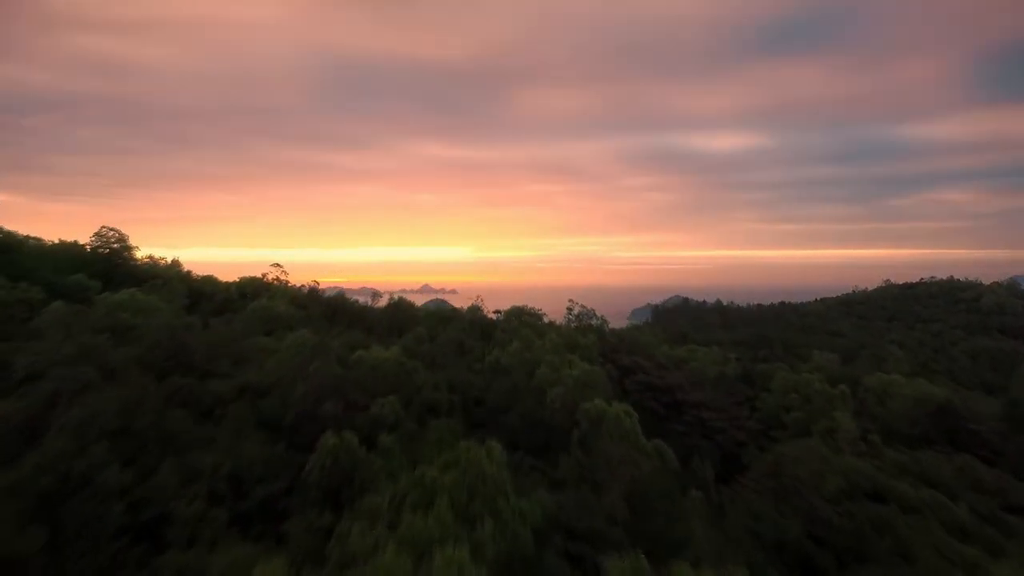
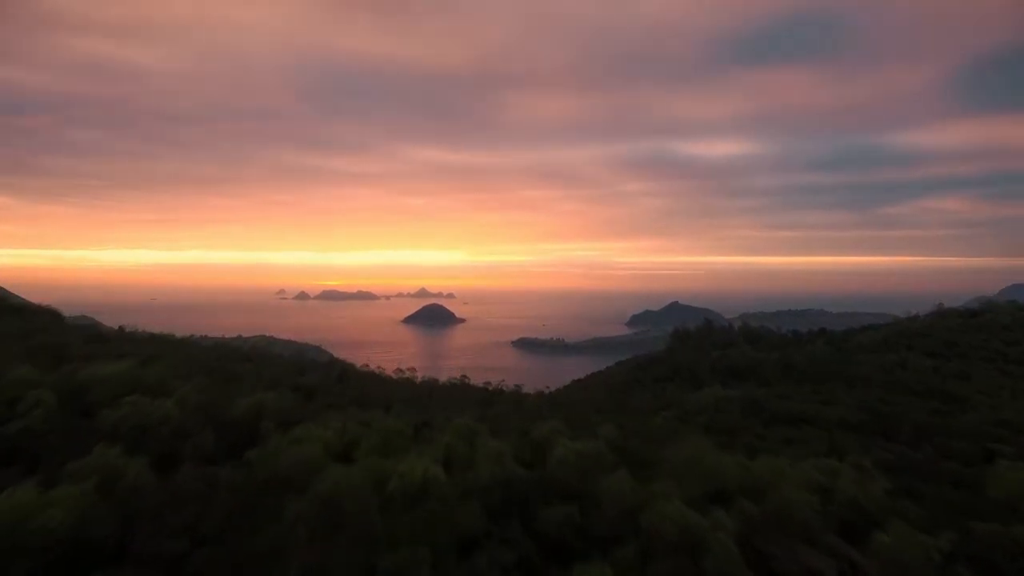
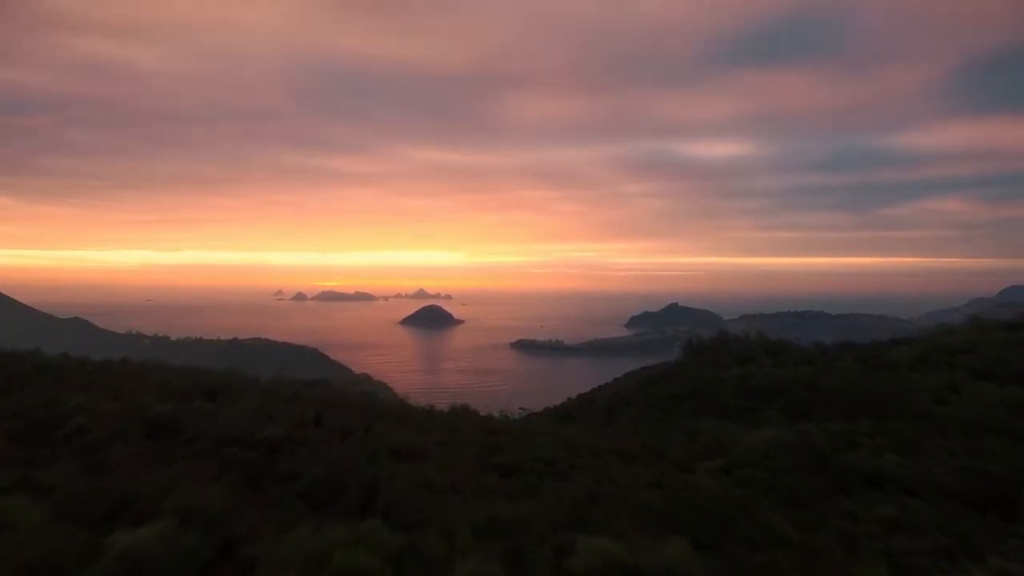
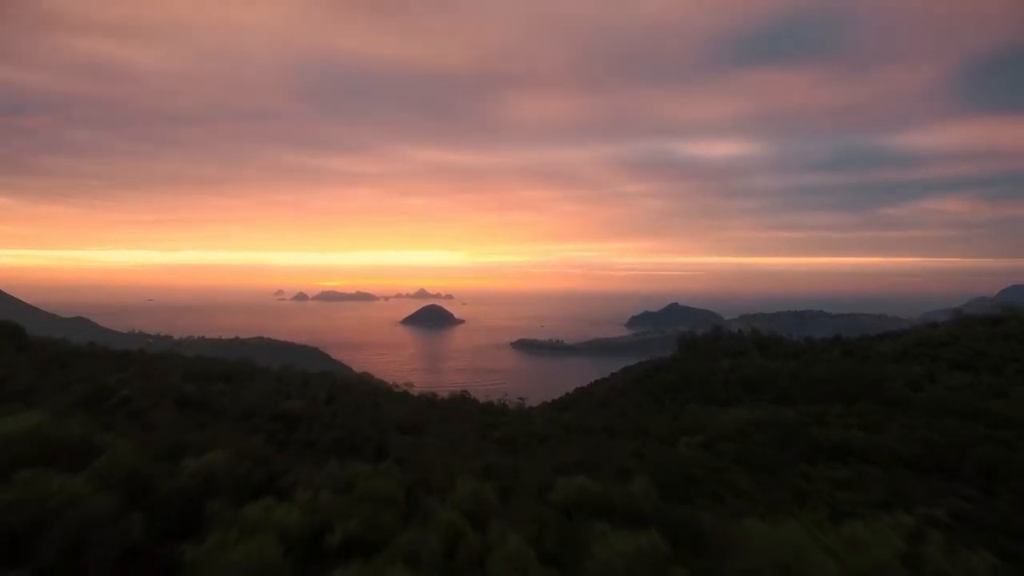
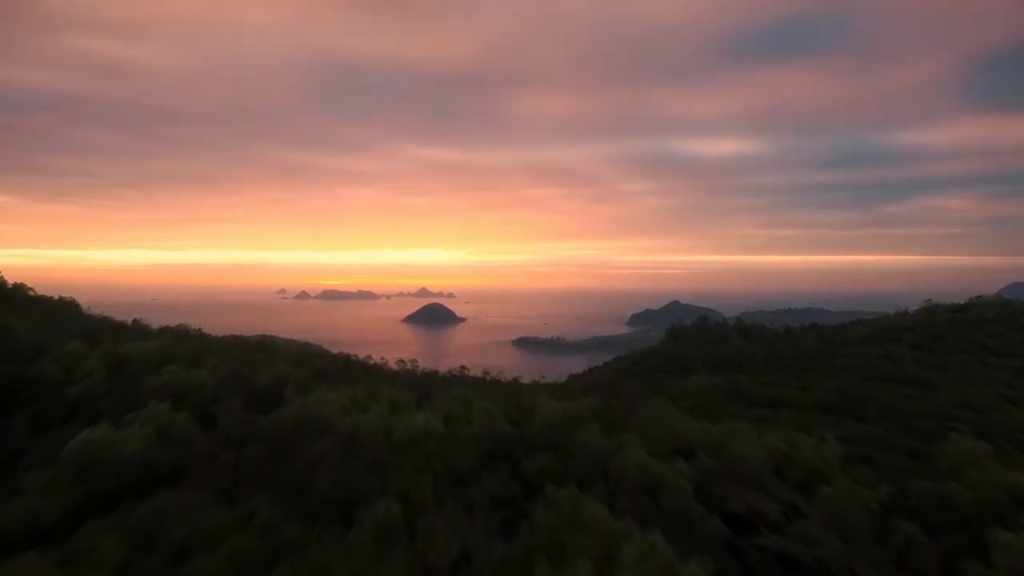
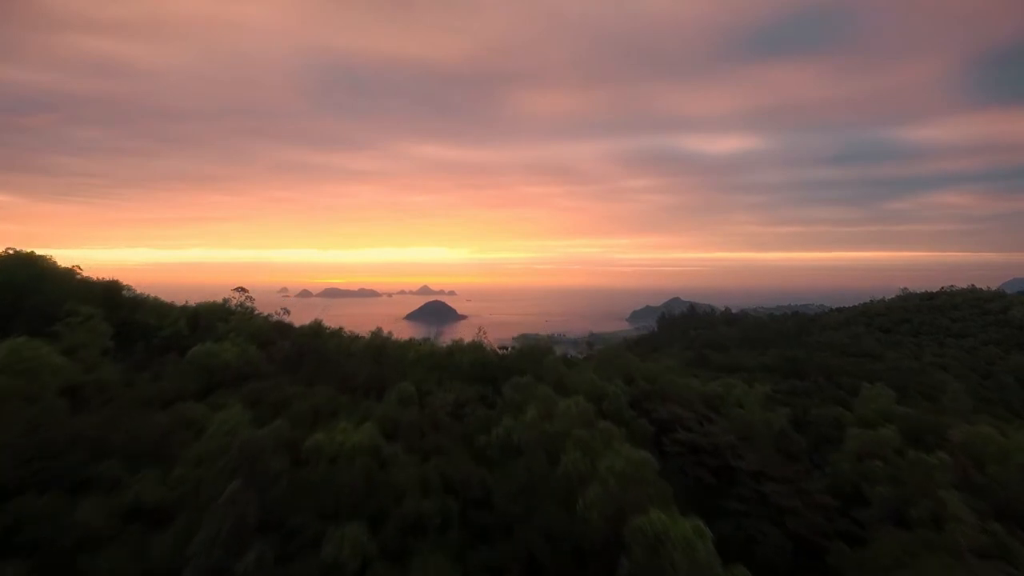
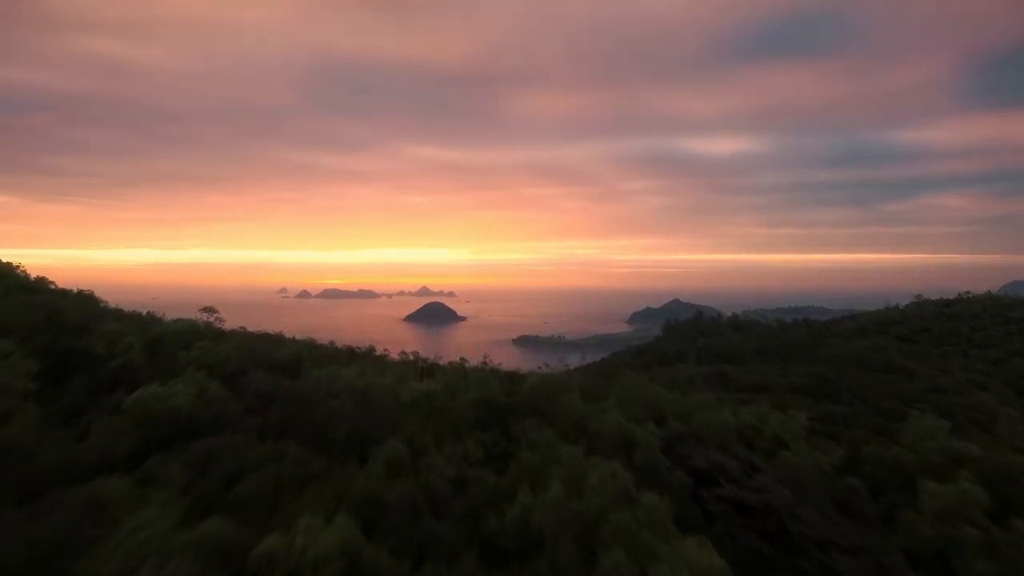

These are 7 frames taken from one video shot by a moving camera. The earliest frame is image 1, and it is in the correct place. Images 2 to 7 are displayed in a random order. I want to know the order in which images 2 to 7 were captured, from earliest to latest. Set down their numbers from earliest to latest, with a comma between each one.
6, 7, 5, 2, 4, 3
